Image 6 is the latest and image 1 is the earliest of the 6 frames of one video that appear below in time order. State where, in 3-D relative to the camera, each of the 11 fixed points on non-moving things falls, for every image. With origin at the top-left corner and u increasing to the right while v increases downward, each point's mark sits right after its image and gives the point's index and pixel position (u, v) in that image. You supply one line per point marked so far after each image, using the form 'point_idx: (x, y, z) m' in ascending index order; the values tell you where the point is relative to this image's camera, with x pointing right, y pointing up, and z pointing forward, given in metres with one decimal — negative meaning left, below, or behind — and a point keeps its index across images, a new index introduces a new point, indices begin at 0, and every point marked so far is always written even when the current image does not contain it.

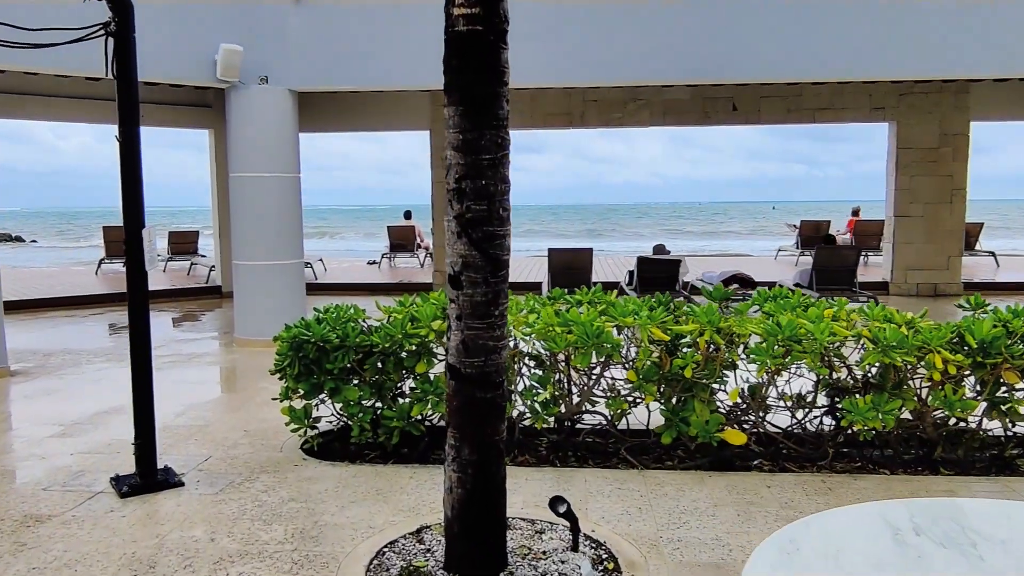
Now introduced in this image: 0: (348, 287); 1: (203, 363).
0: (-2.0, 0.0, +10.1) m
1: (-2.1, -0.5, +5.7) m
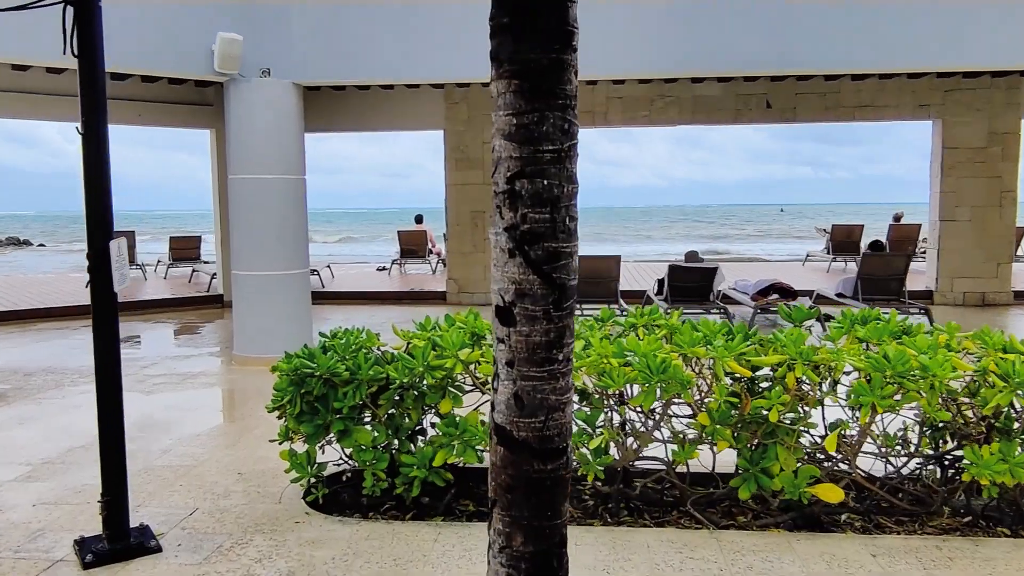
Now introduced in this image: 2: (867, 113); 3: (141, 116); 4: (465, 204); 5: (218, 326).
0: (-1.8, -0.1, +9.5) m
1: (-1.9, -0.6, +5.2) m
2: (+3.7, +1.8, +8.7) m
3: (-3.8, +1.8, +8.5) m
4: (-0.5, +0.9, +9.1) m
5: (-2.7, -0.4, +7.8) m
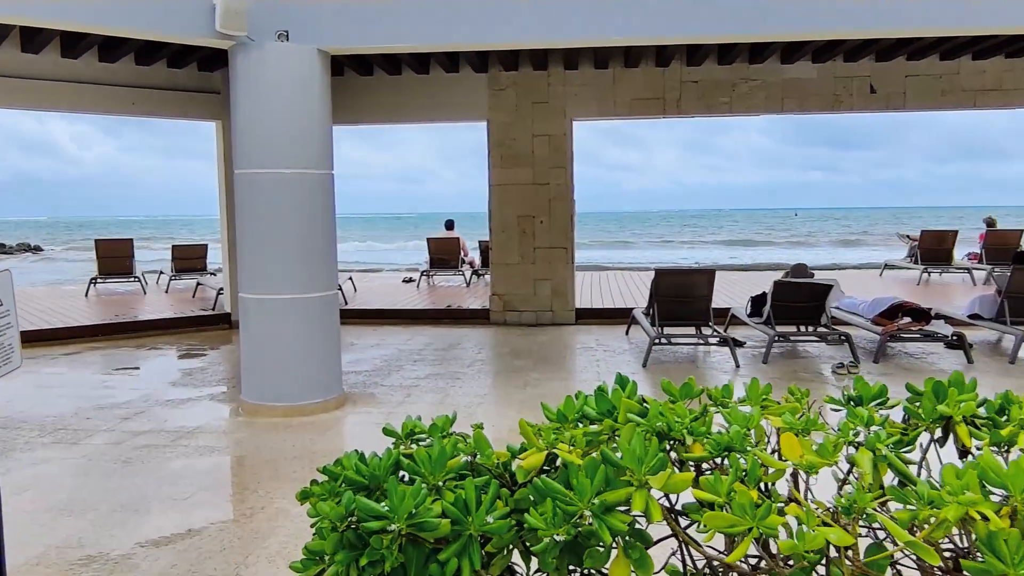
0: (-1.3, -0.3, +8.2) m
1: (-1.5, -0.7, +3.9) m
2: (+4.2, +1.7, +7.3) m
3: (-3.3, +1.6, +7.3) m
4: (0.0, +0.8, +7.8) m
5: (-2.2, -0.5, +6.5) m
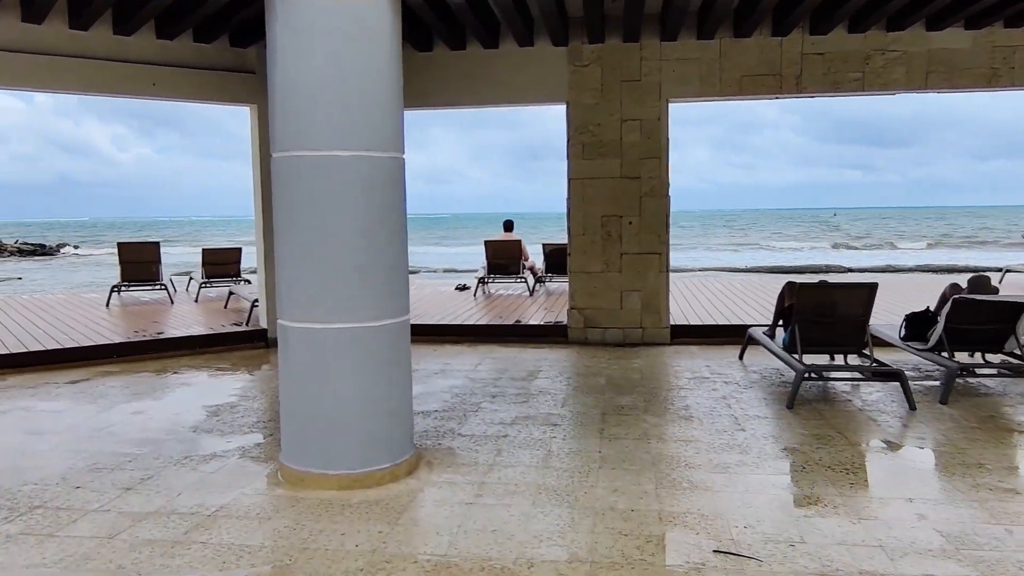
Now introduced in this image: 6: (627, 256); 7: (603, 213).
0: (-0.6, -0.3, +7.1) m
1: (-1.0, -0.8, +2.7) m
2: (+4.9, +1.6, +6.0) m
3: (-2.6, +1.5, +6.2) m
4: (+0.7, +0.7, +6.6) m
5: (-1.6, -0.6, +5.4) m
6: (+0.9, +0.3, +6.6) m
7: (+0.7, +0.6, +6.6) m
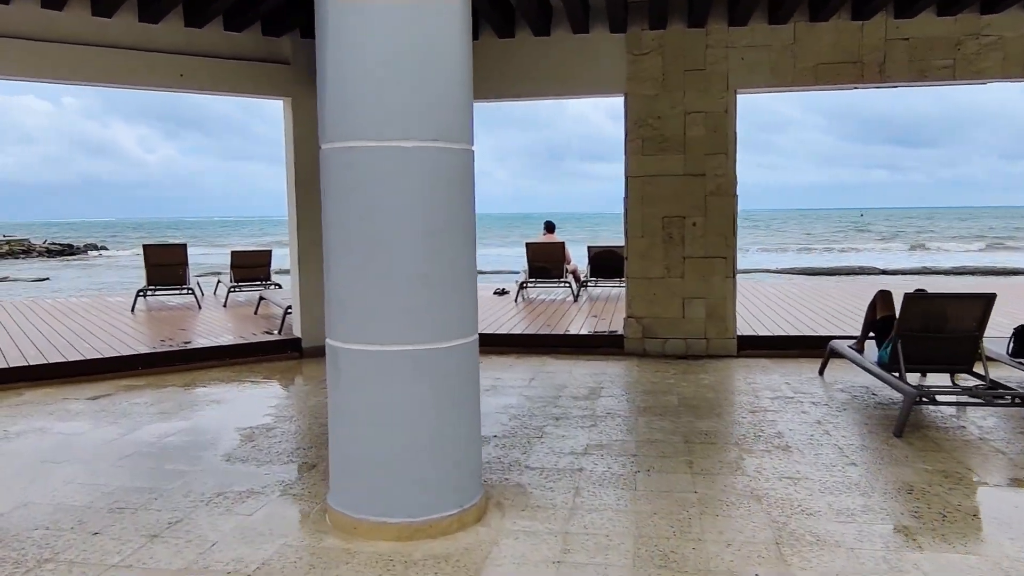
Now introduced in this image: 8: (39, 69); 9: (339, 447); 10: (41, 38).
0: (-0.2, -0.4, +6.6) m
1: (-0.7, -0.9, +2.3) m
2: (+5.2, +1.5, +5.3) m
3: (-2.3, +1.5, +5.8) m
4: (+1.0, +0.6, +6.1) m
5: (-1.3, -0.7, +4.9) m
6: (+1.3, +0.2, +6.1) m
7: (+1.1, +0.5, +6.1) m
8: (-2.9, +1.4, +5.2) m
9: (-0.6, -0.5, +2.9) m
10: (-2.9, +1.6, +5.2) m
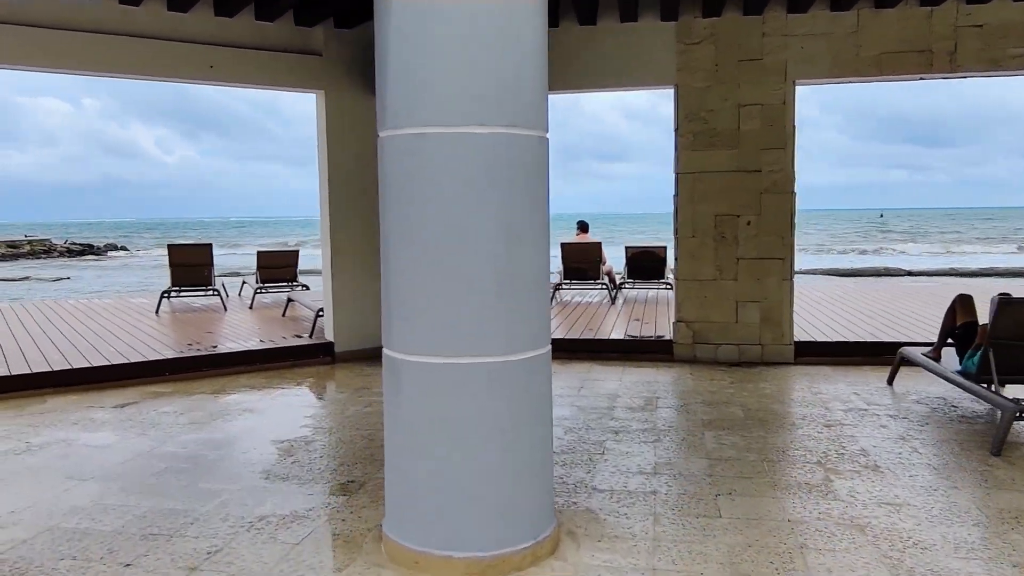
0: (+0.1, -0.4, +6.3) m
1: (-0.5, -0.9, +2.0) m
2: (+5.5, +1.5, +4.9) m
3: (-2.0, +1.4, +5.5) m
4: (+1.3, +0.6, +5.7) m
5: (-1.0, -0.7, +4.6) m
6: (+1.6, +0.2, +5.7) m
7: (+1.4, +0.5, +5.7) m
8: (-2.7, +1.3, +4.9) m
9: (-0.4, -0.6, +2.6) m
10: (-2.7, +1.6, +5.0) m
